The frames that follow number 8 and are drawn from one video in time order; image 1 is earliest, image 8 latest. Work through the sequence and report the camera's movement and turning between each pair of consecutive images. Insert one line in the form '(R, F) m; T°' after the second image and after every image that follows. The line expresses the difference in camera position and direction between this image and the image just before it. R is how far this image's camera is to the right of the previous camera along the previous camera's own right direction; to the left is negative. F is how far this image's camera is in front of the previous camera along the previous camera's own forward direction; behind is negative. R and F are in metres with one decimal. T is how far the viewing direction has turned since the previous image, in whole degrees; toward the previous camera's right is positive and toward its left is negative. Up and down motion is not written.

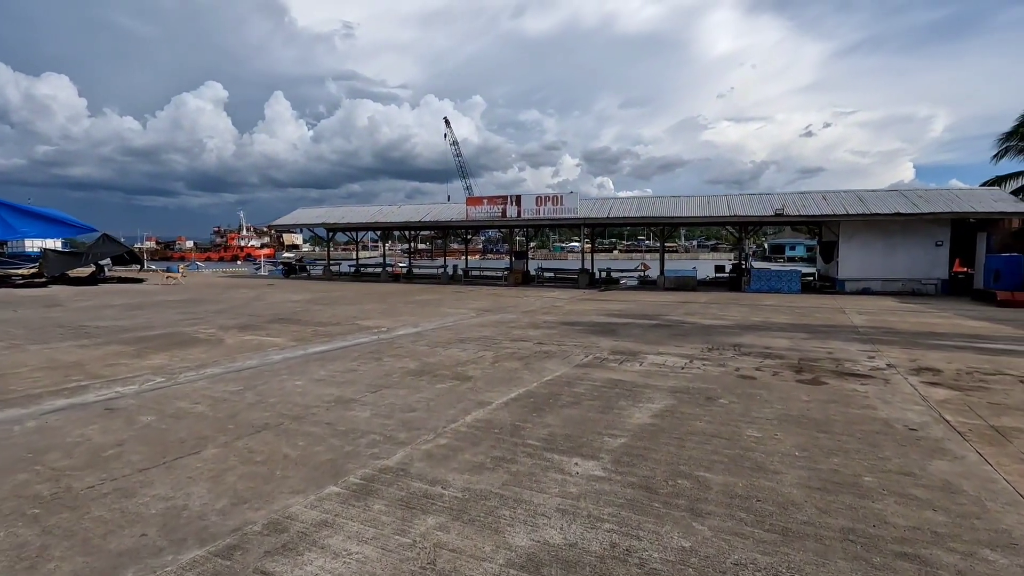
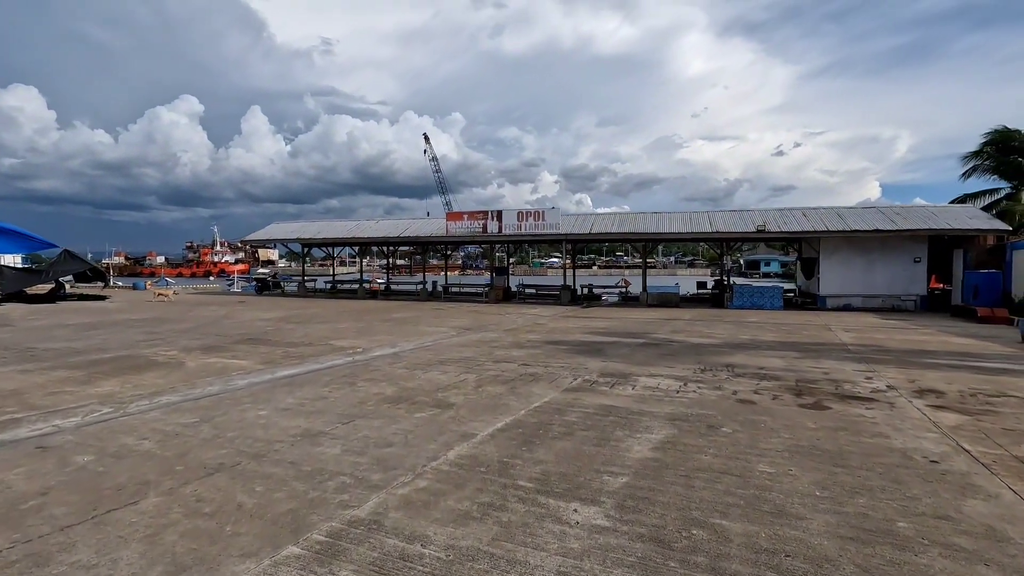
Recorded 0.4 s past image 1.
(-0.1, +0.5) m; +2°
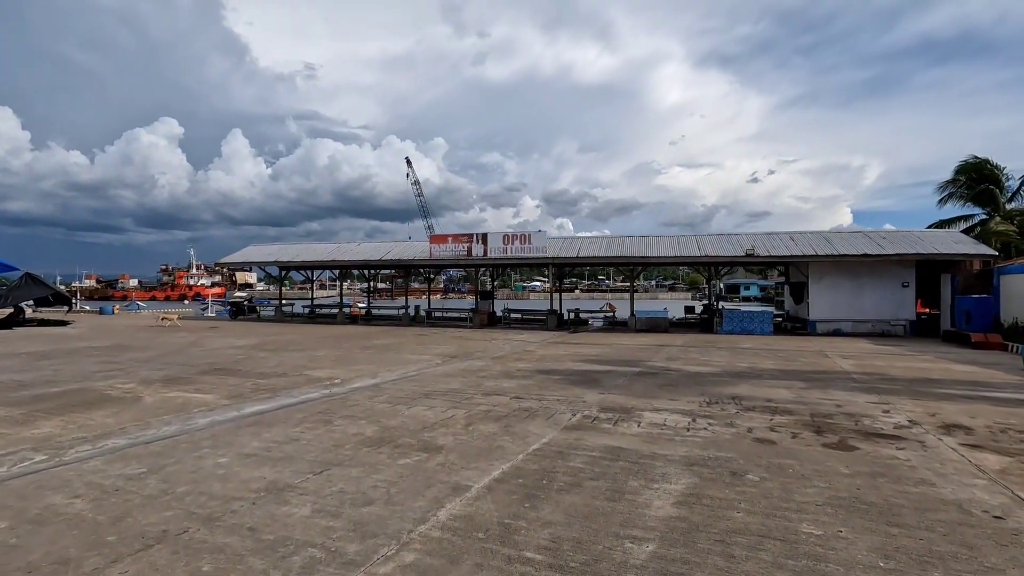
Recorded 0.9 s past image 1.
(-0.2, +0.6) m; +2°
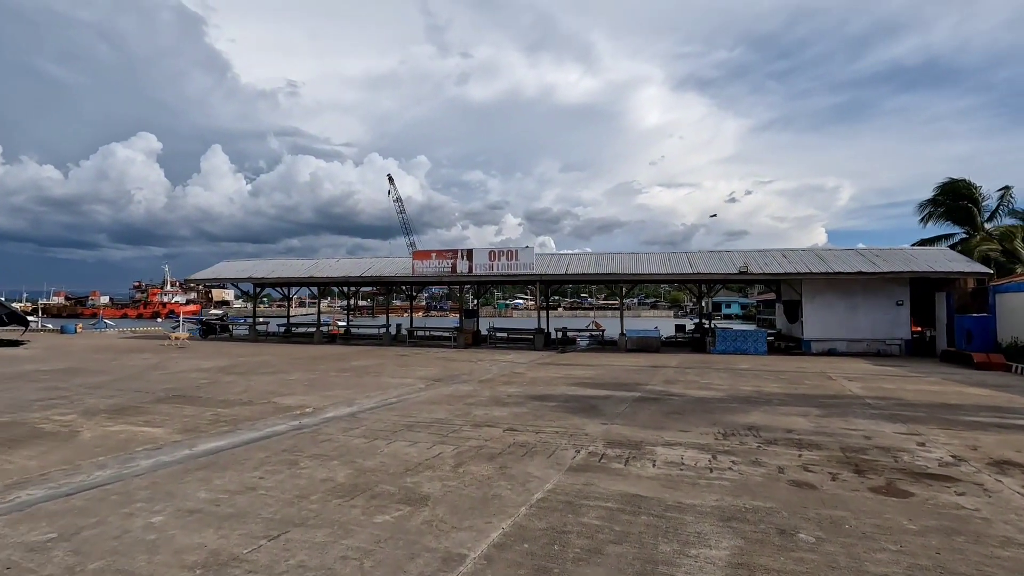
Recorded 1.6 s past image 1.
(-0.2, +0.8) m; +2°
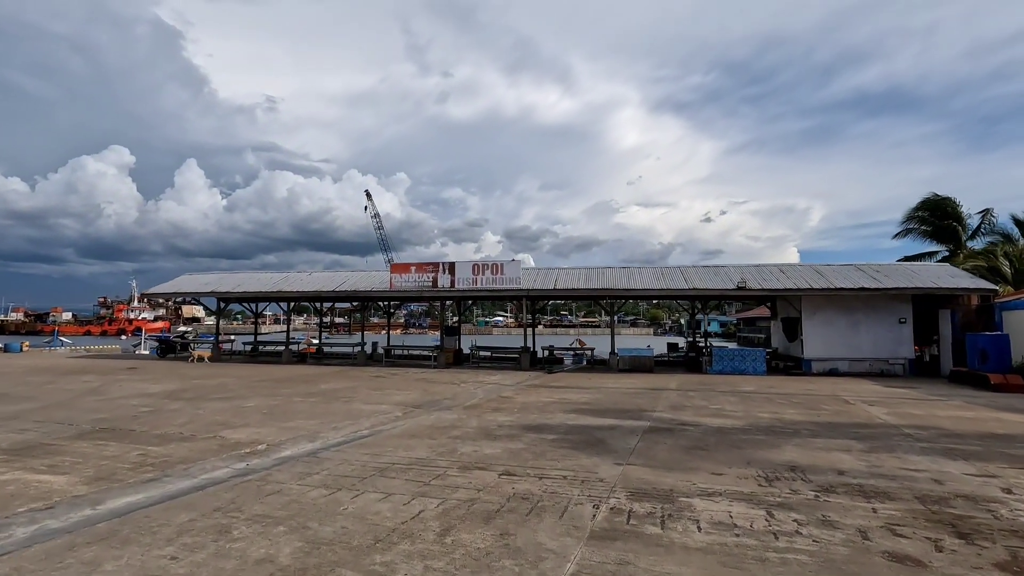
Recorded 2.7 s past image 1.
(-0.2, +1.3) m; +2°
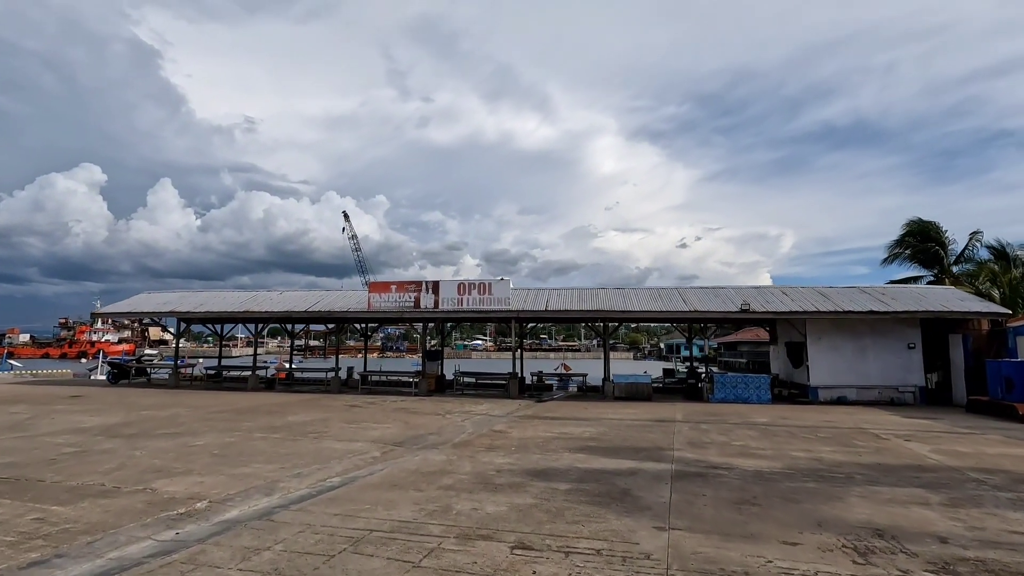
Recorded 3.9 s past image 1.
(-0.4, +1.4) m; +2°
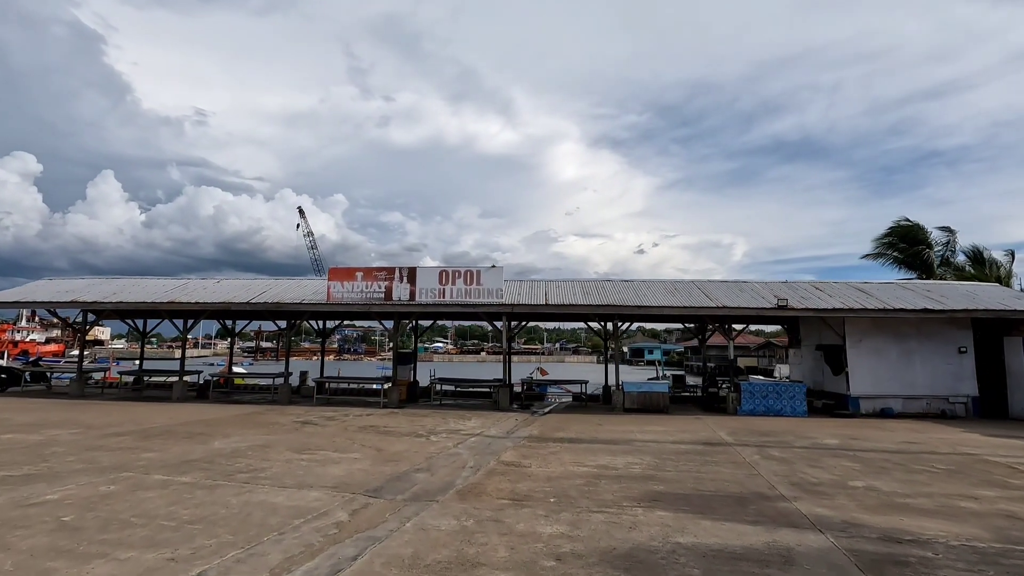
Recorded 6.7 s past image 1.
(-1.0, +3.2) m; +4°
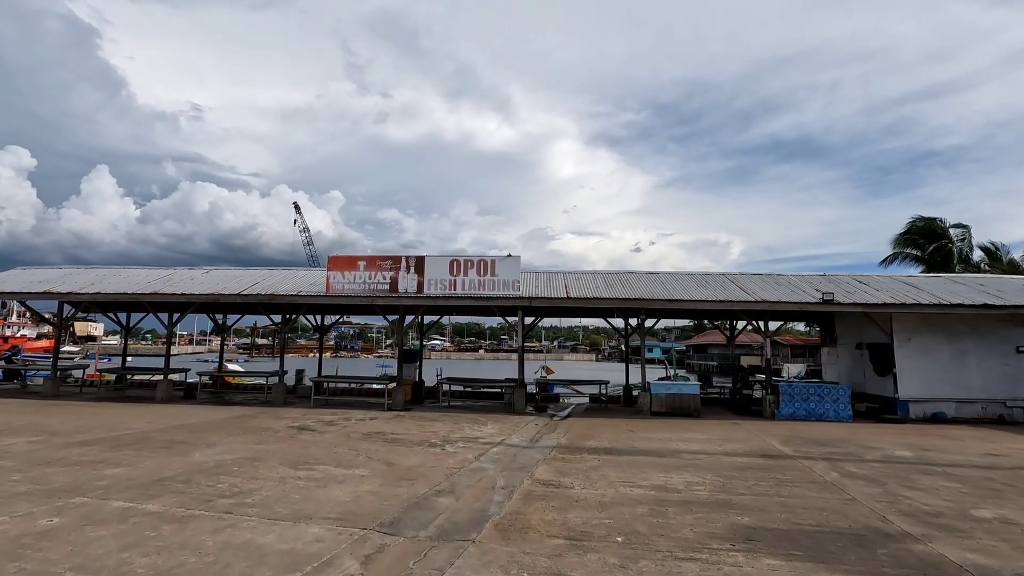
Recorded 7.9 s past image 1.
(-0.6, +1.4) m; 0°
